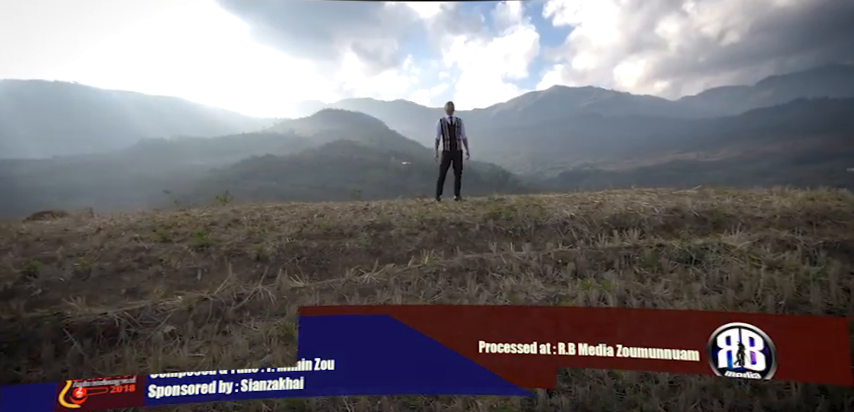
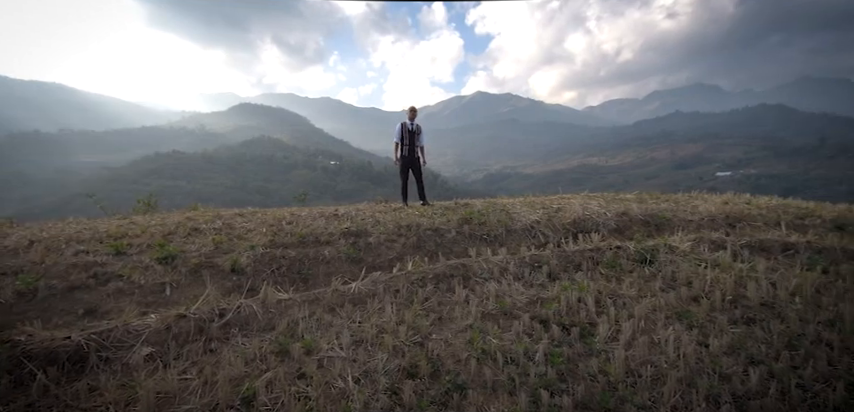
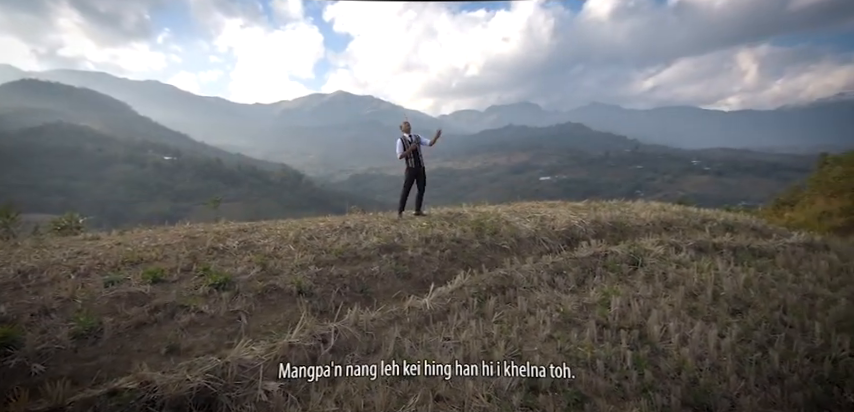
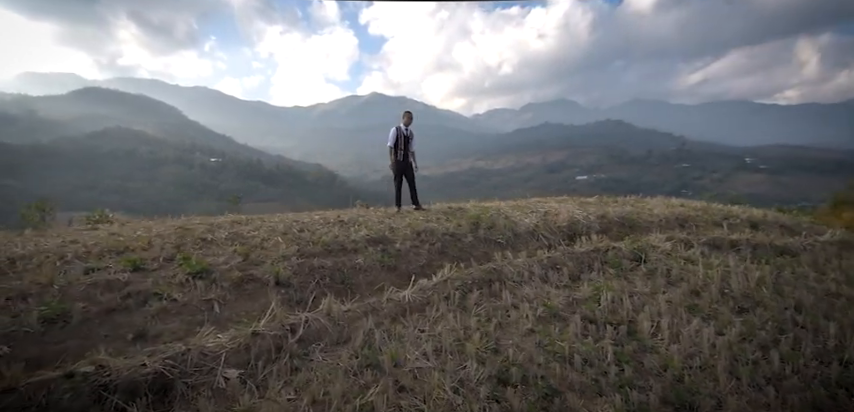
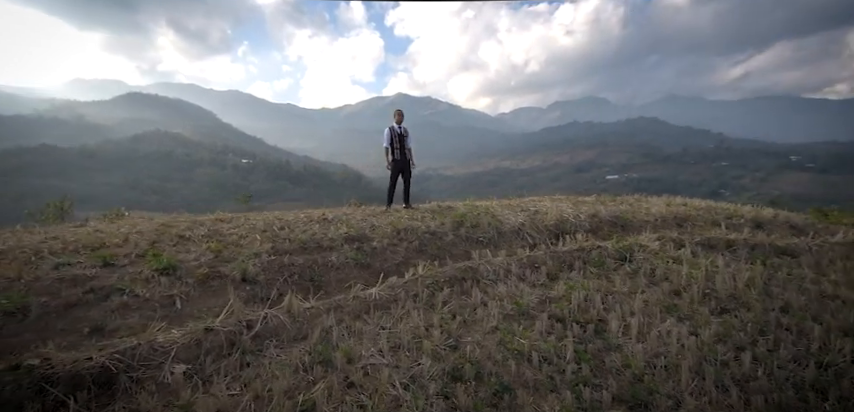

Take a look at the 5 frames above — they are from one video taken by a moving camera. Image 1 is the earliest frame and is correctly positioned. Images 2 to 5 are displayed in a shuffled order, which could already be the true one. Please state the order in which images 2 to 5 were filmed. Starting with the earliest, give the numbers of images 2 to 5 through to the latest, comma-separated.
2, 5, 4, 3
